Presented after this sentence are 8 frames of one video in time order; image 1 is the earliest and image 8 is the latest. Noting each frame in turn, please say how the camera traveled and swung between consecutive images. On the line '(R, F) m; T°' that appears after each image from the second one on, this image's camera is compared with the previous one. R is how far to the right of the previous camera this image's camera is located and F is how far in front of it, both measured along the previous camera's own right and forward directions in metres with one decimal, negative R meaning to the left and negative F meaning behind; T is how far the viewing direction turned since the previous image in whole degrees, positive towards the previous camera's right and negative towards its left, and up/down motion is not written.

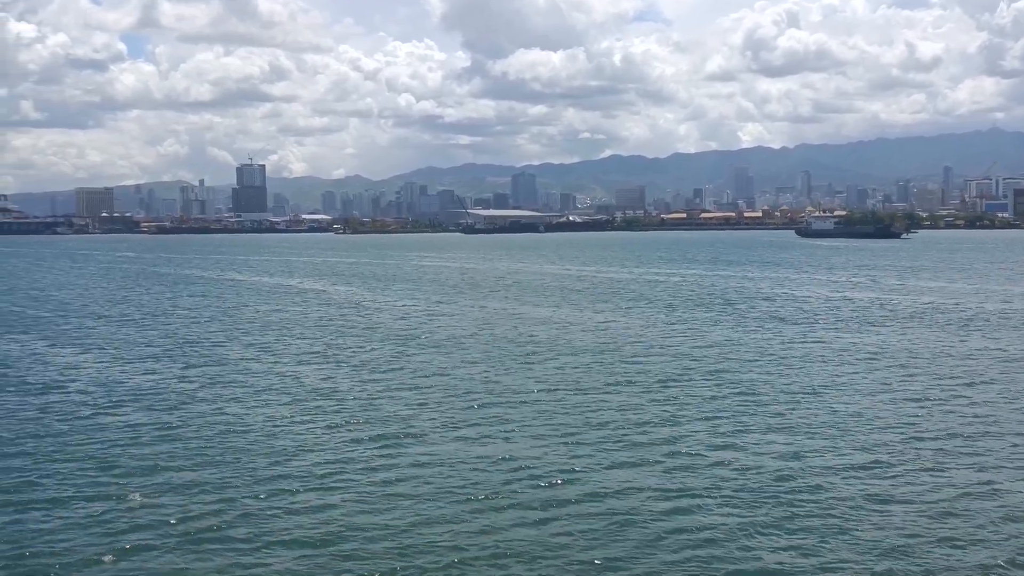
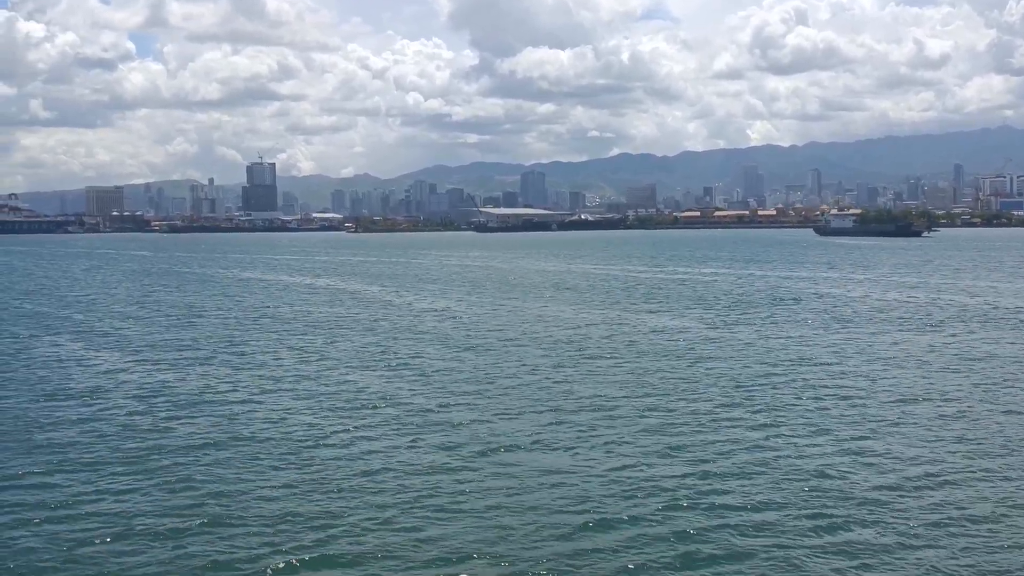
(-0.4, +0.4) m; 0°
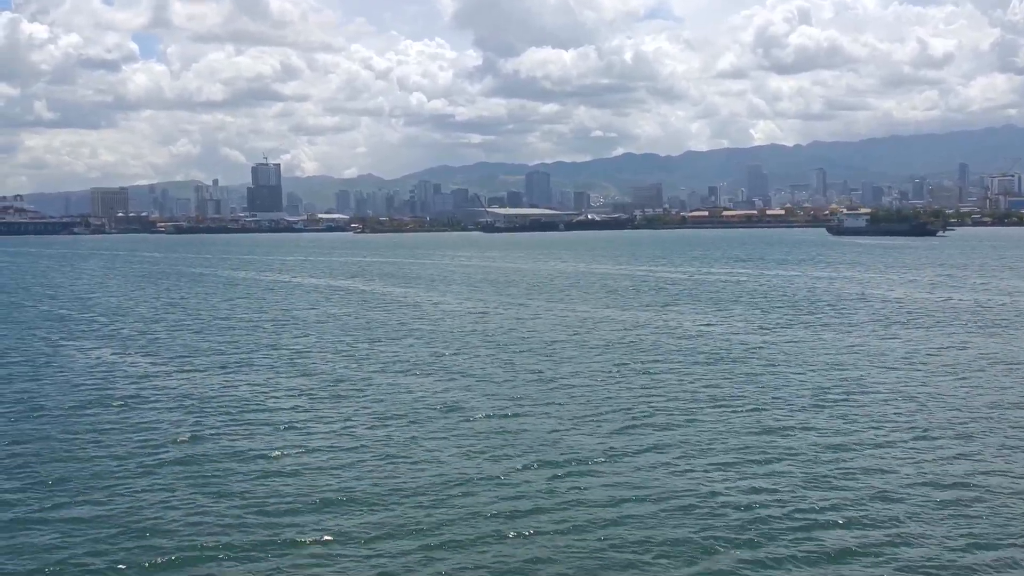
(-0.4, +0.4) m; 0°
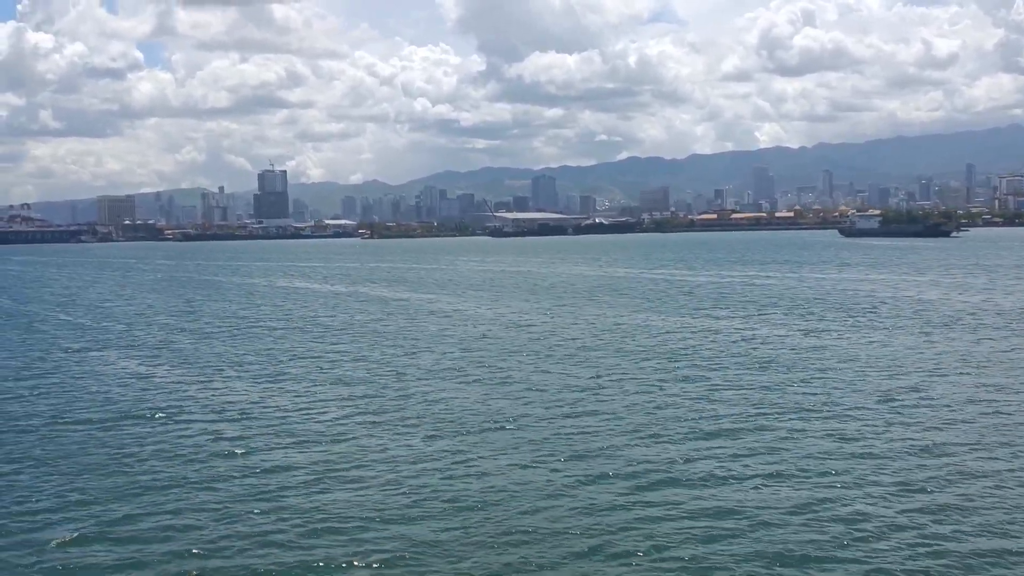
(-0.3, +0.3) m; 0°
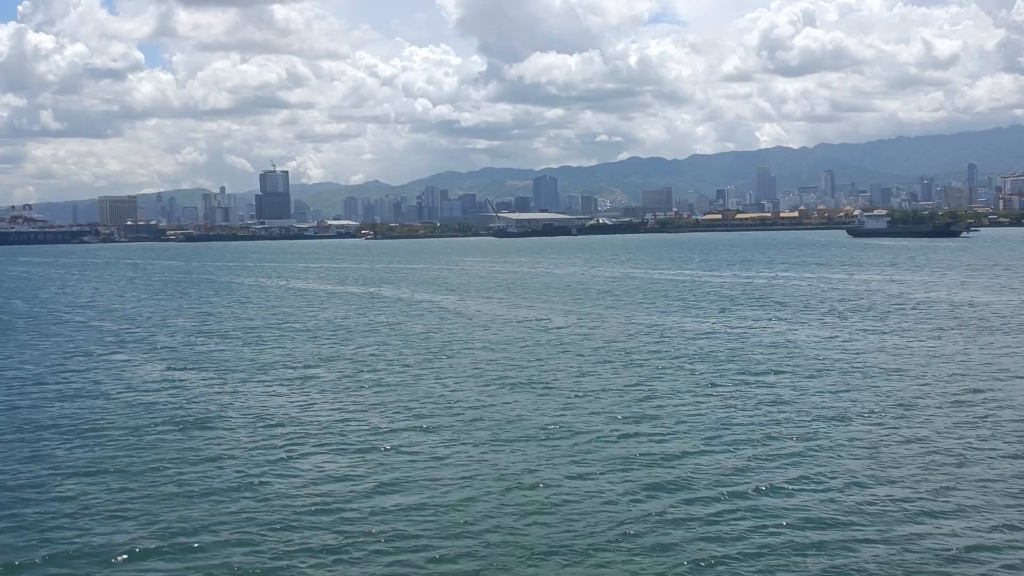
(-0.3, +0.3) m; 0°
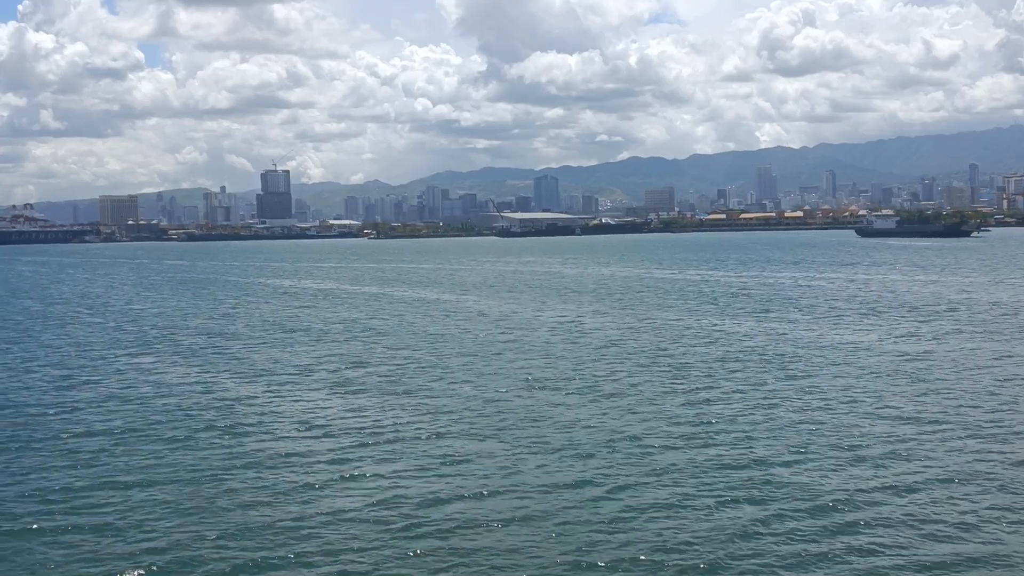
(-0.4, +0.4) m; 0°
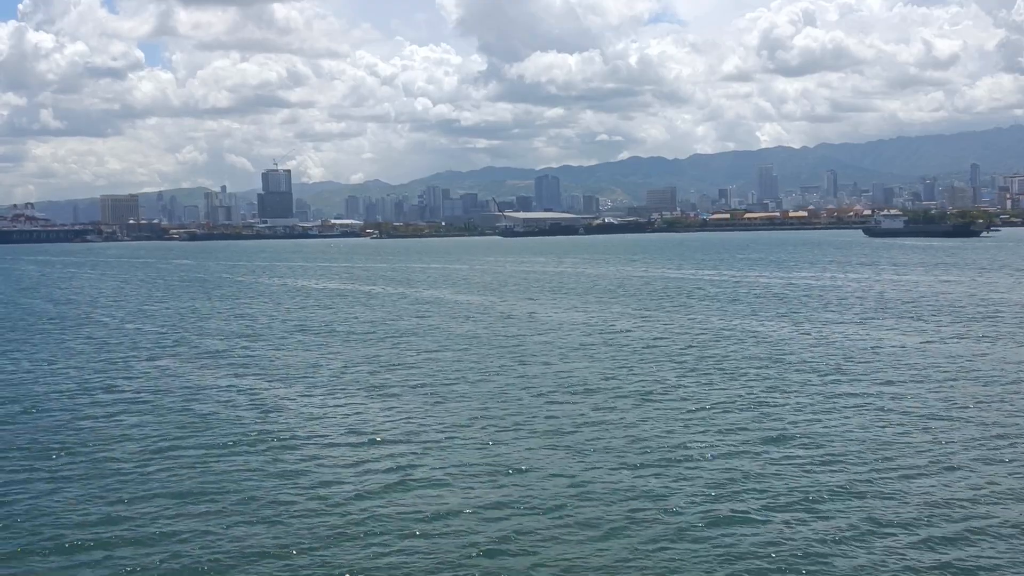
(-0.3, +0.4) m; 0°
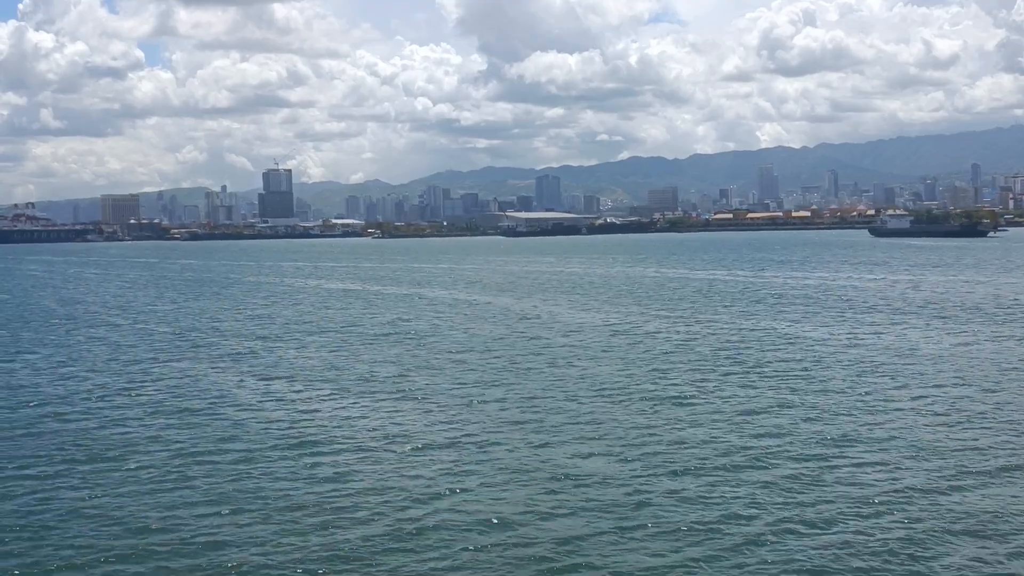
(-0.2, +0.3) m; 0°
